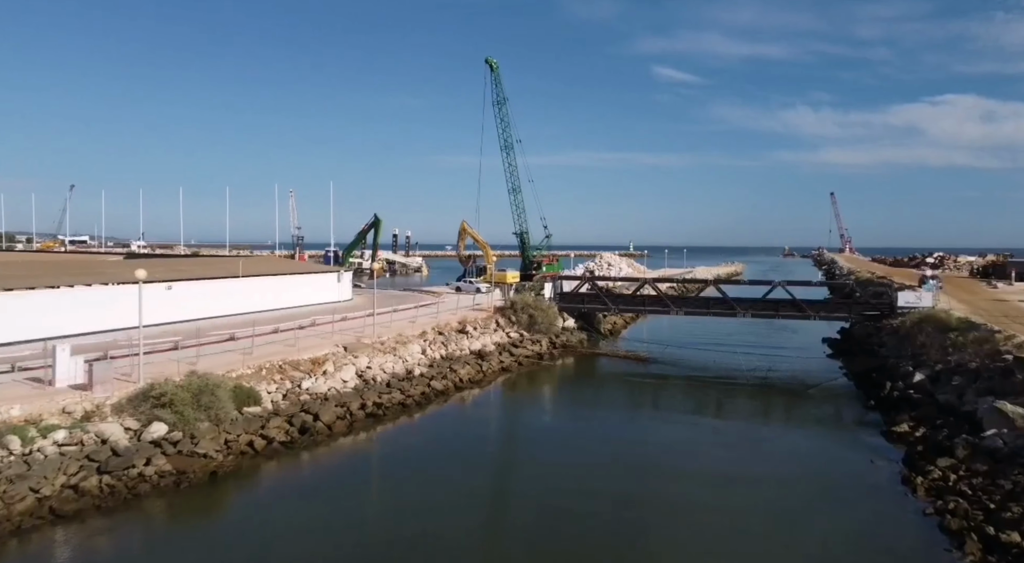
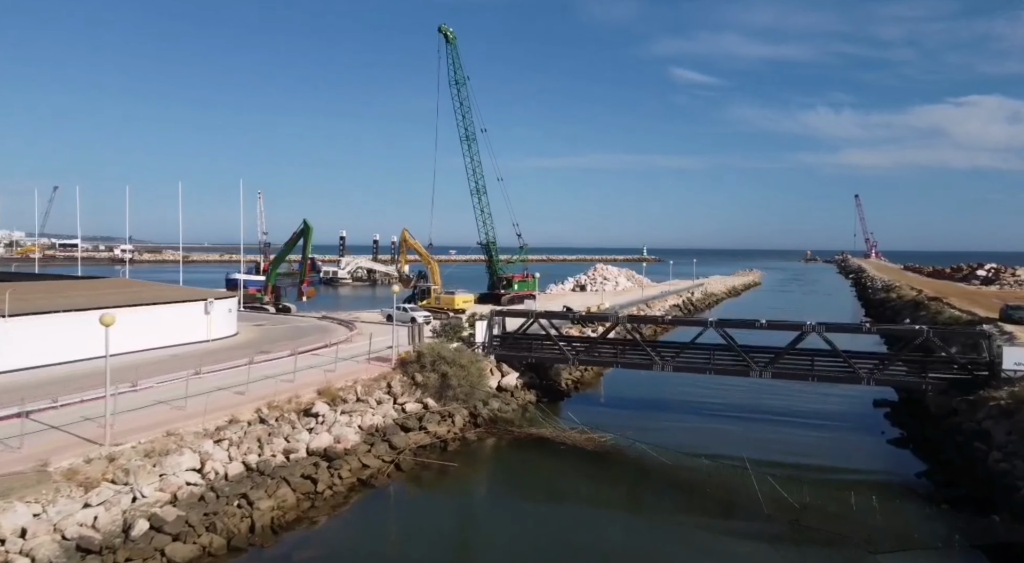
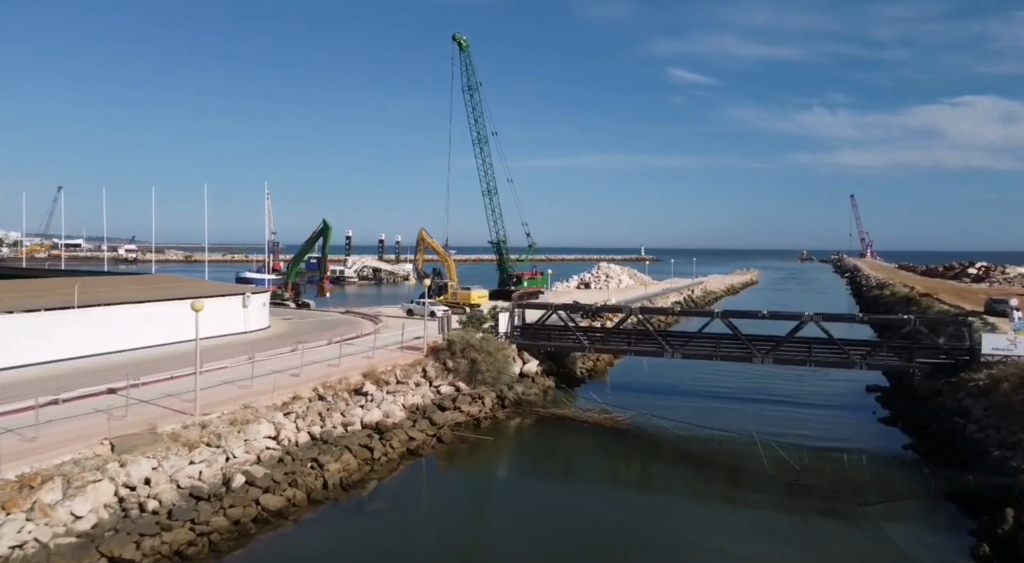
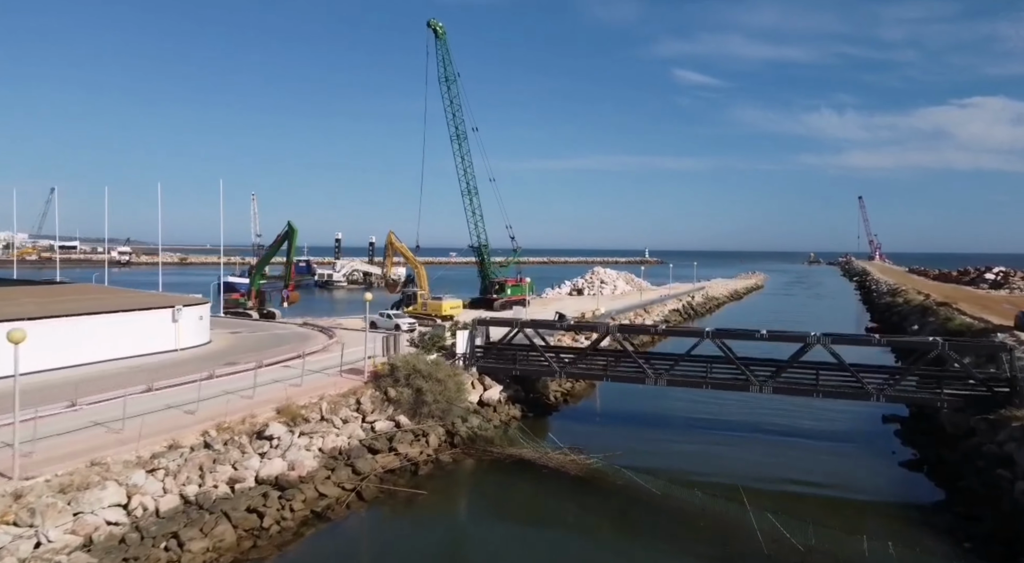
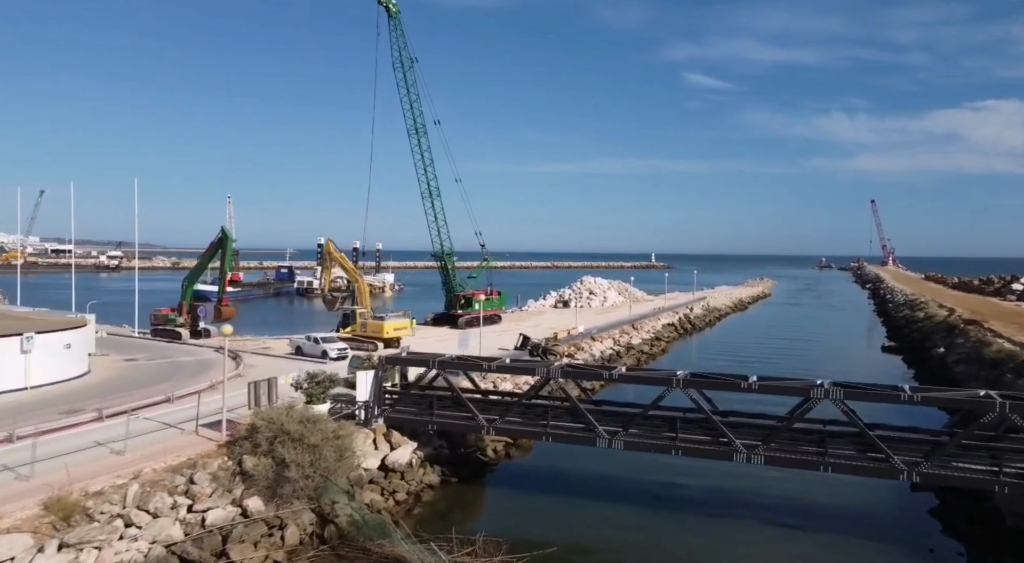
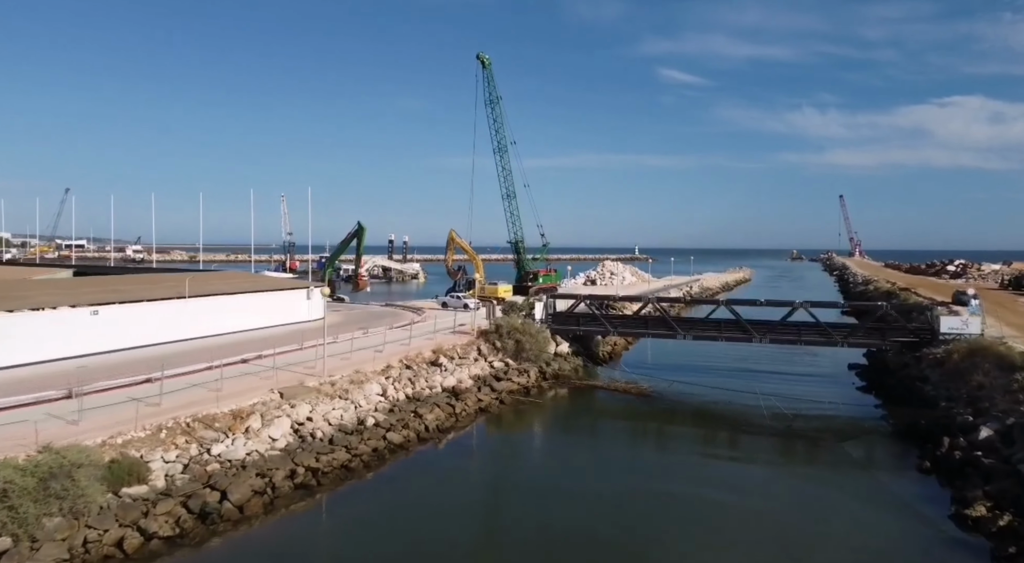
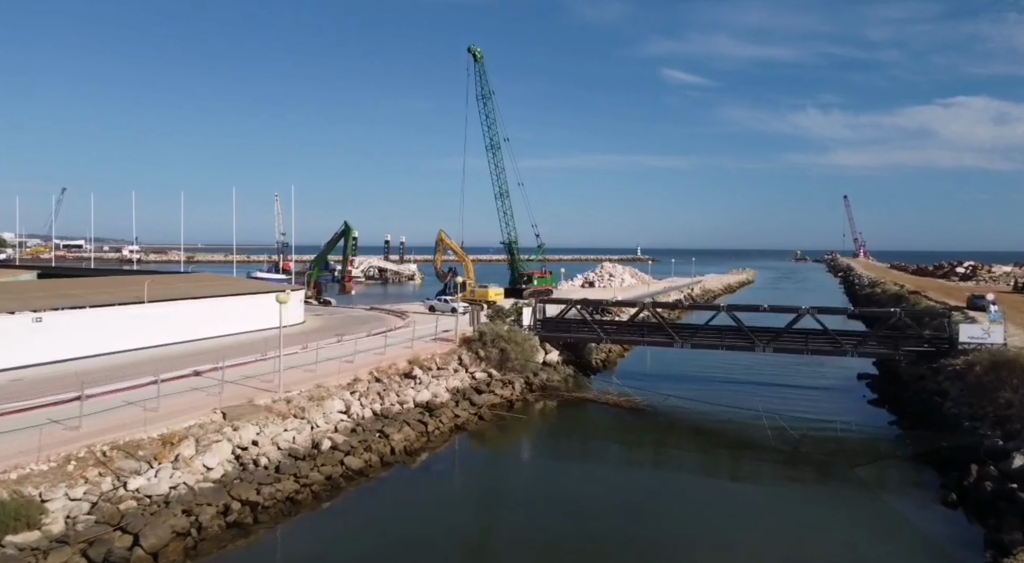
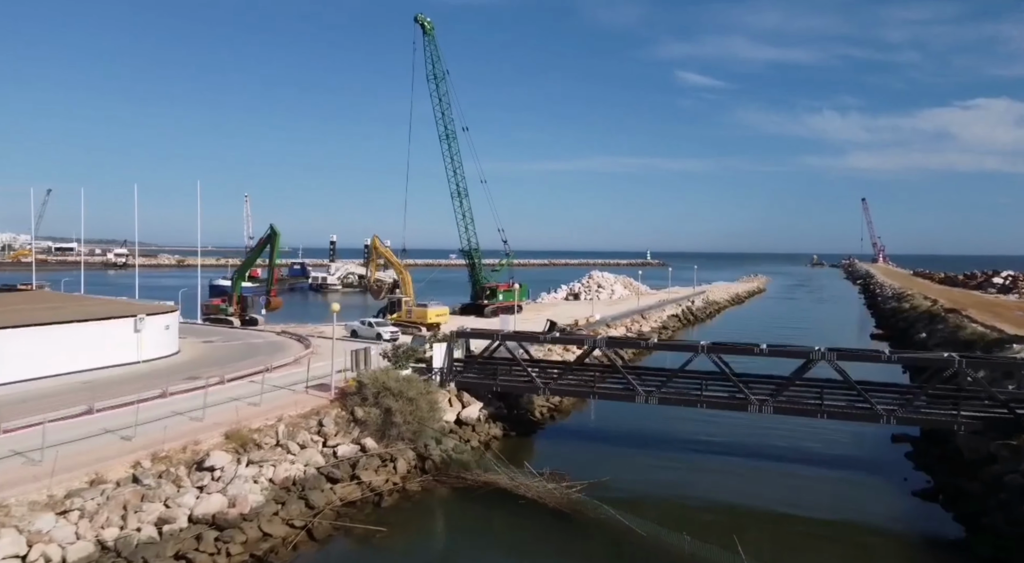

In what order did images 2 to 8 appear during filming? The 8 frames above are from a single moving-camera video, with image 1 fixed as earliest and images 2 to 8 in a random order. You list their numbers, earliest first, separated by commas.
6, 7, 3, 2, 4, 8, 5
